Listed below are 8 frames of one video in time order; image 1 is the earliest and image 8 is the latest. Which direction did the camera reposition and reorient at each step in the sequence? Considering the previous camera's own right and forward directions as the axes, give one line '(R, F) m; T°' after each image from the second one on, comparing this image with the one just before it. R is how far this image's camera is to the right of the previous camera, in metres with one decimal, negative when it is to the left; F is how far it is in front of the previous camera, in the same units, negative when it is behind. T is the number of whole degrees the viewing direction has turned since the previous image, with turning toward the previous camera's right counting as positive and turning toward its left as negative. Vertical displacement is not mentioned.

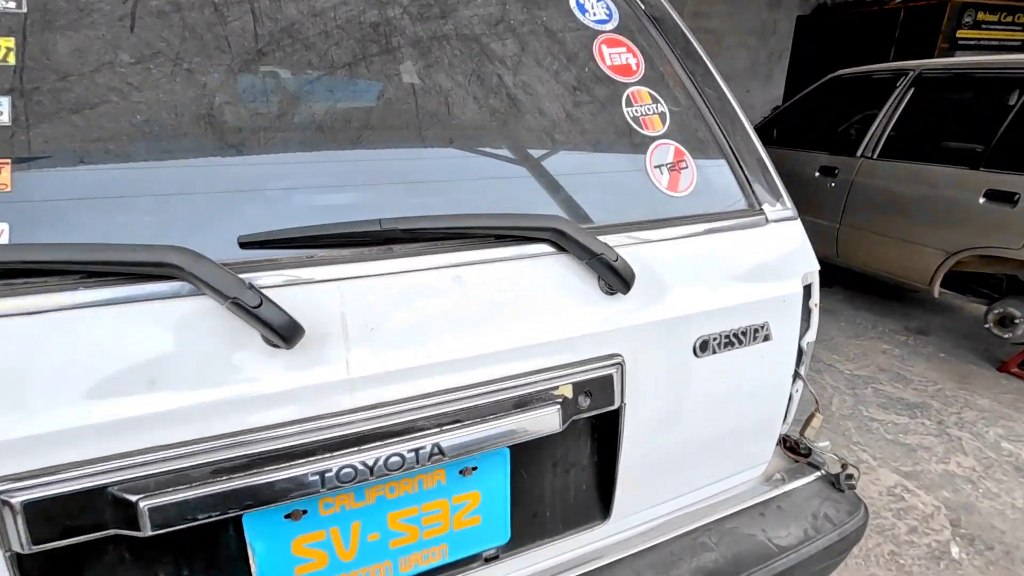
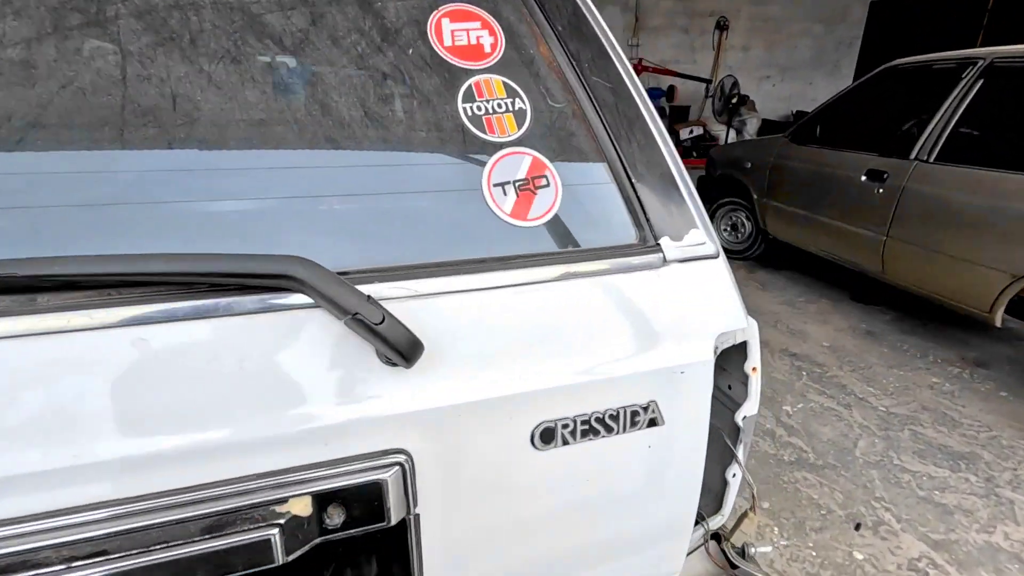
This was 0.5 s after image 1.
(+0.3, +0.2) m; -6°
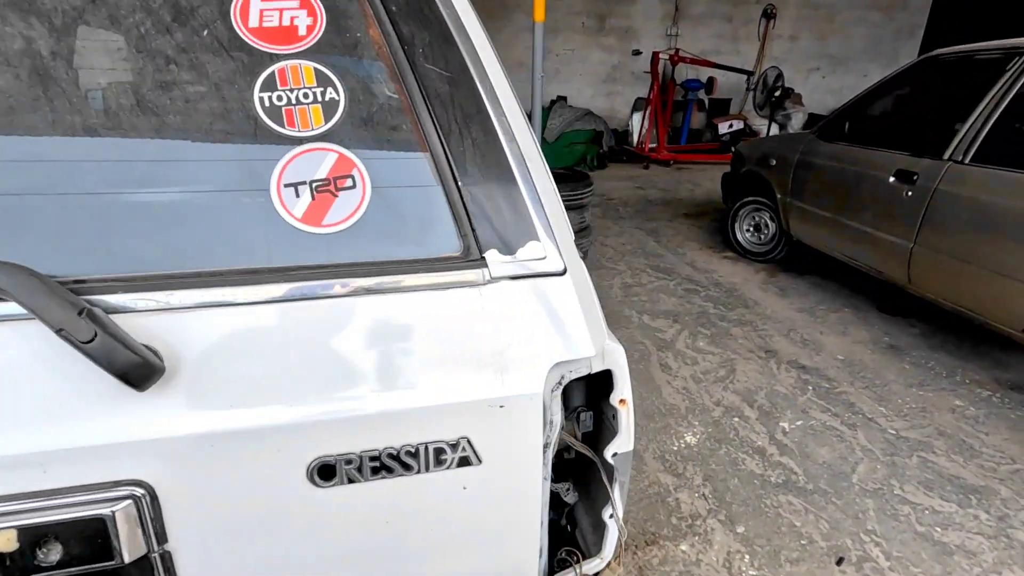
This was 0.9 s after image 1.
(+0.3, +0.1) m; -5°
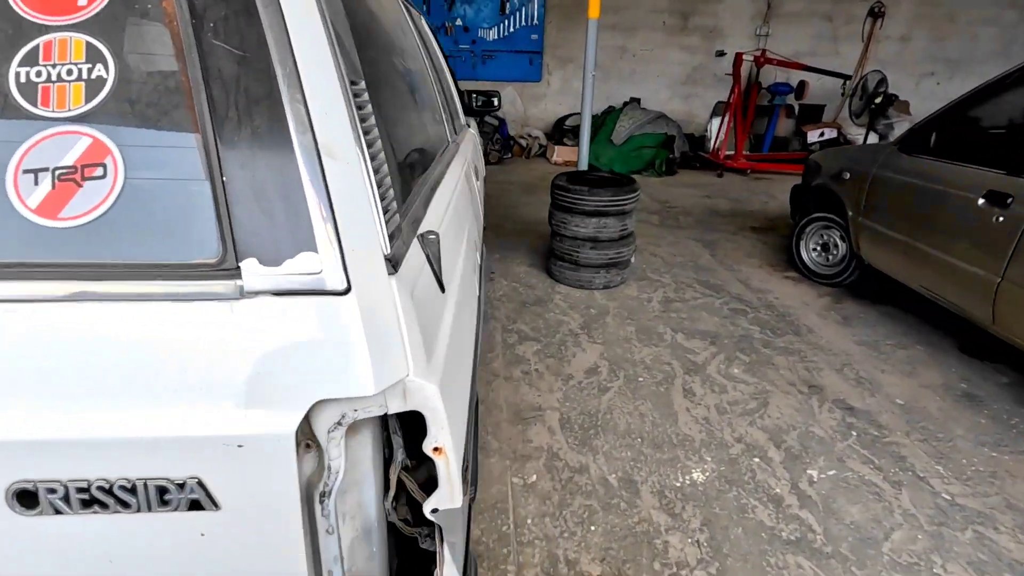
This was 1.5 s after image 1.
(+0.3, +0.1) m; -8°
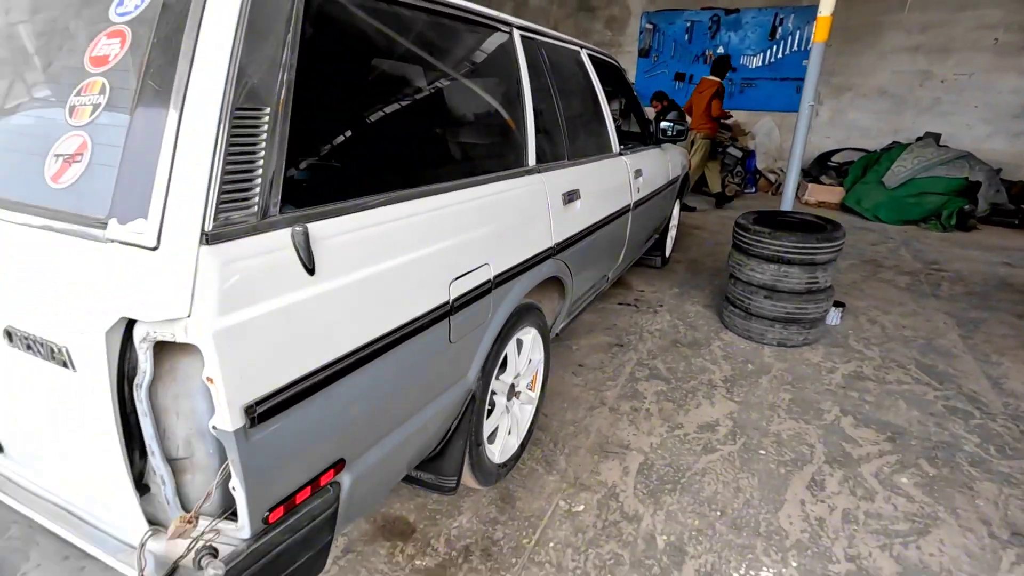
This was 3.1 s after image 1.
(+0.6, +0.1) m; -27°
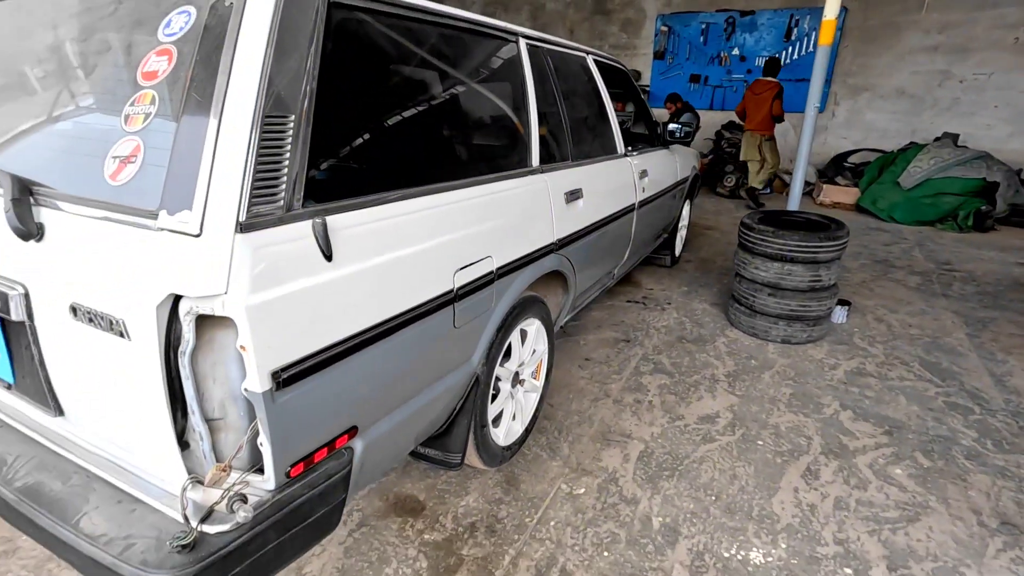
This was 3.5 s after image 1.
(0.0, -0.1) m; -2°
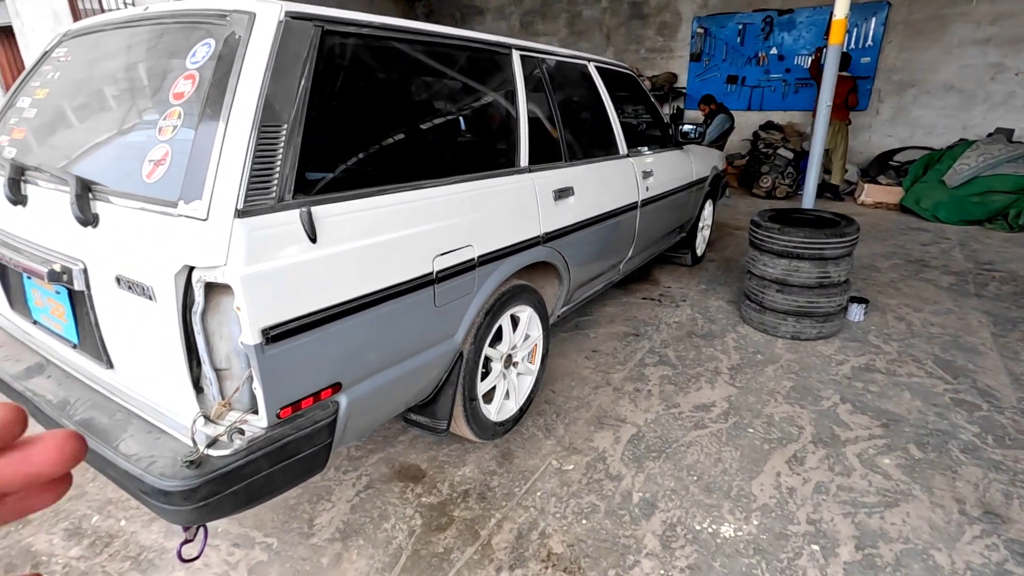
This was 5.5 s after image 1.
(+0.2, -0.2) m; -5°
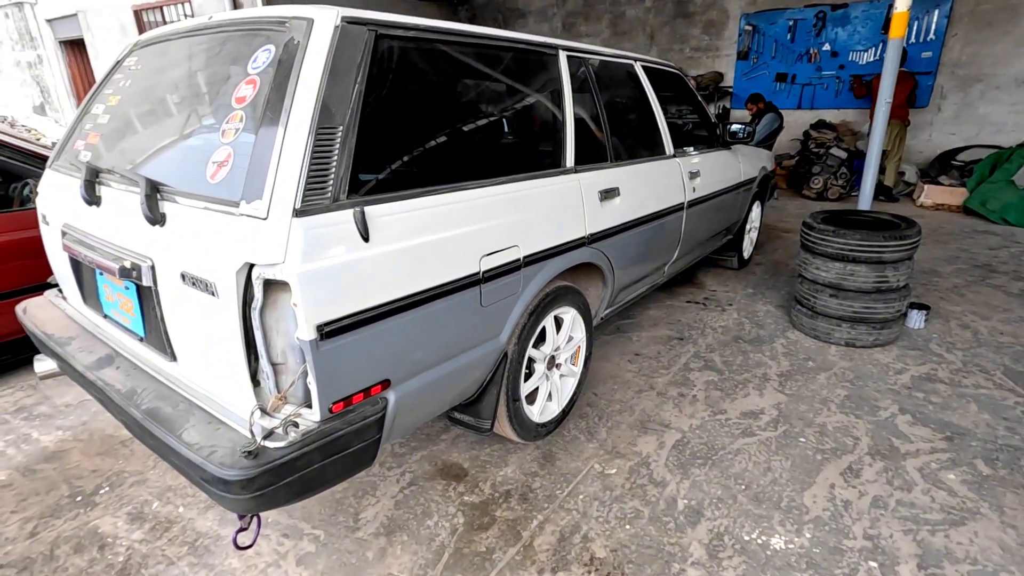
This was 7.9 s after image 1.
(0.0, 0.0) m; -4°
